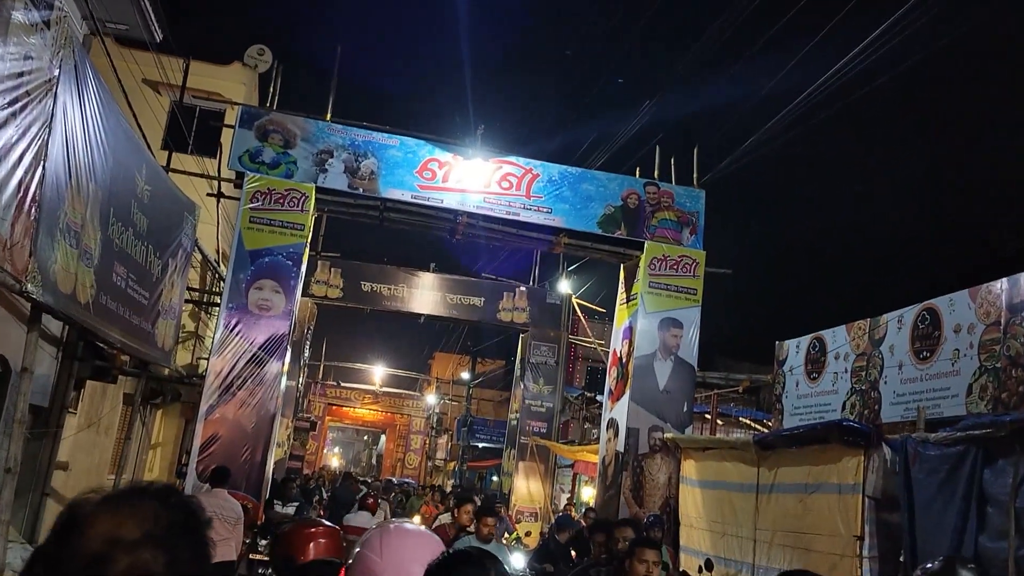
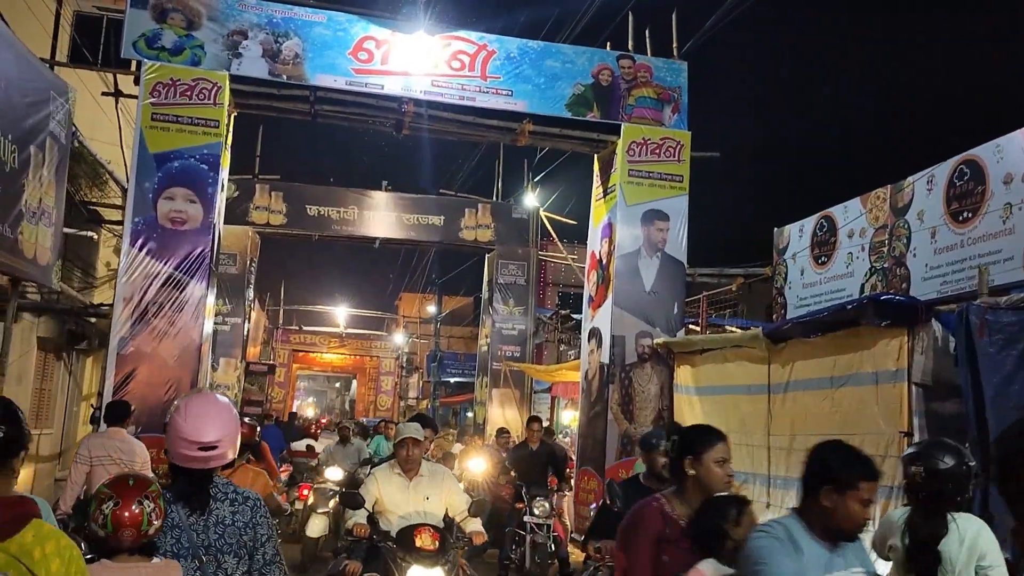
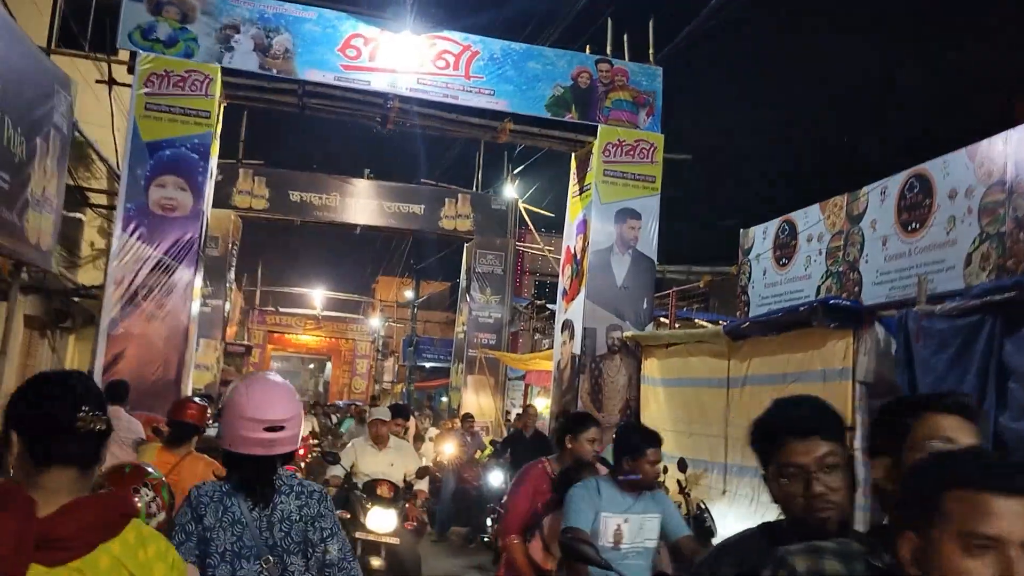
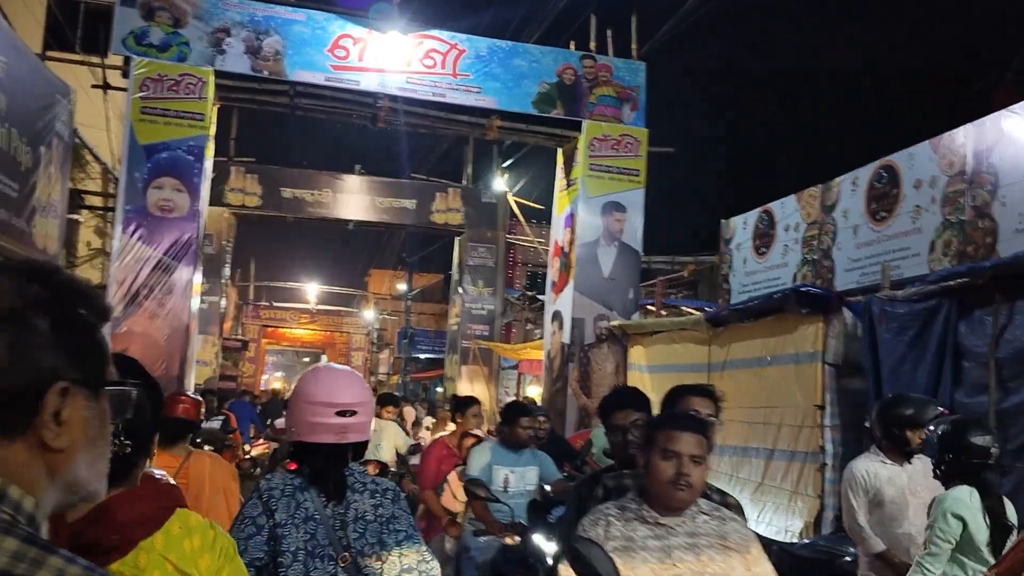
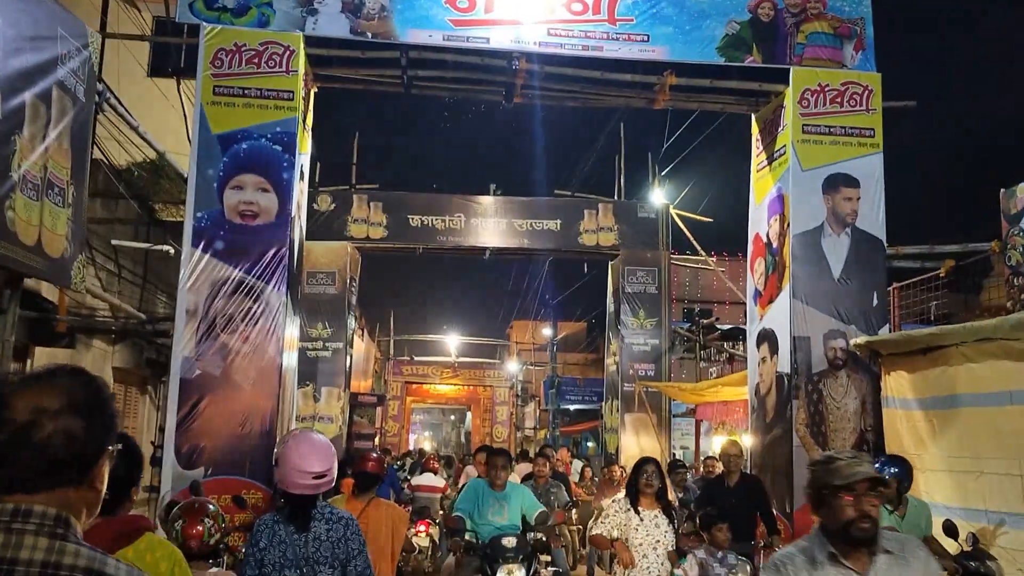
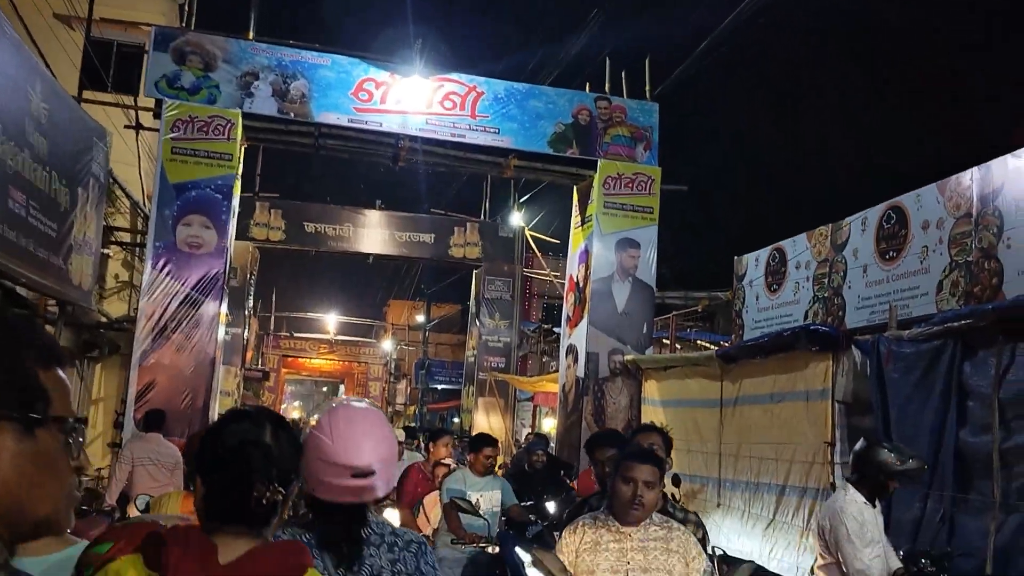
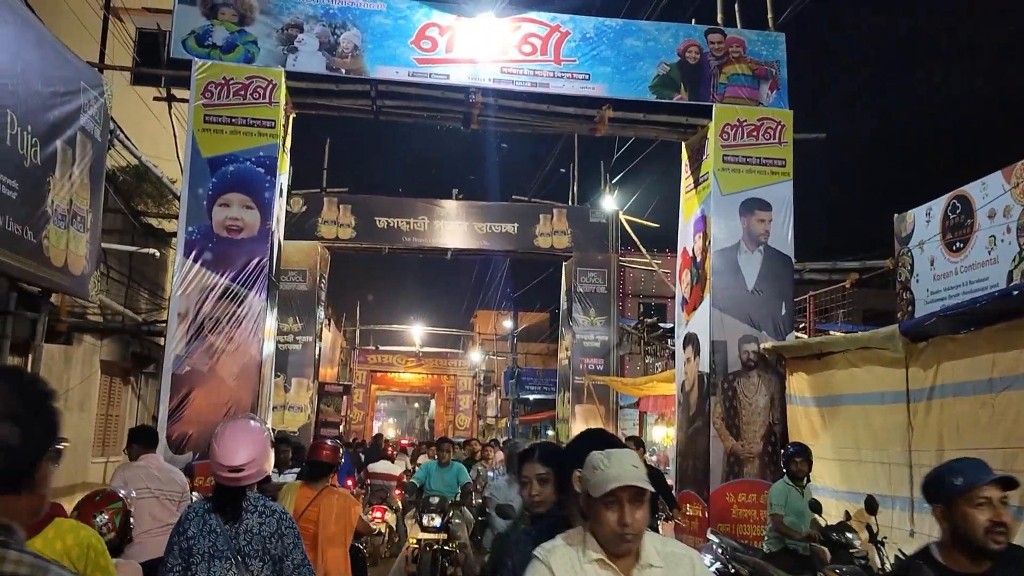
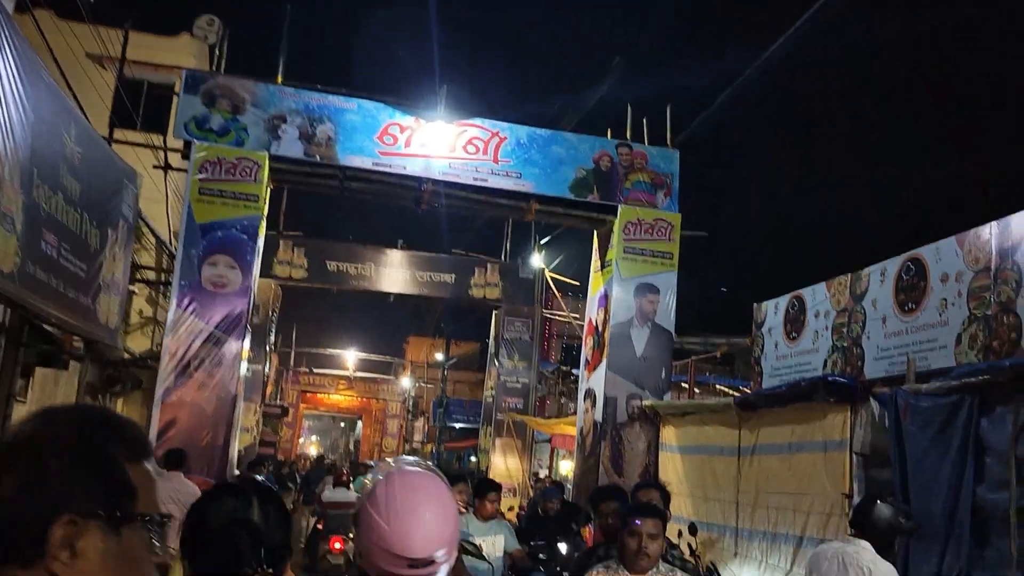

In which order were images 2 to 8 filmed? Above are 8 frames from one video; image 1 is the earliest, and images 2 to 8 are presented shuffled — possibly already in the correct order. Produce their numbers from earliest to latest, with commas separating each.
8, 6, 4, 3, 2, 7, 5
